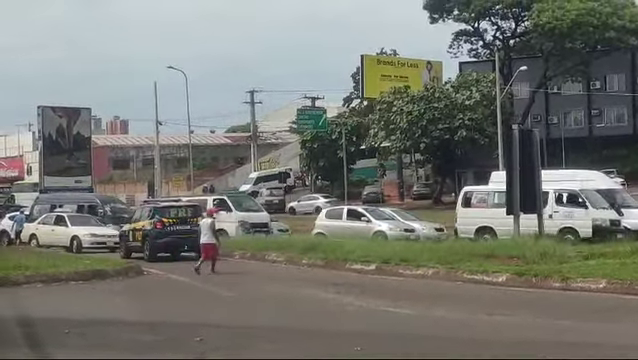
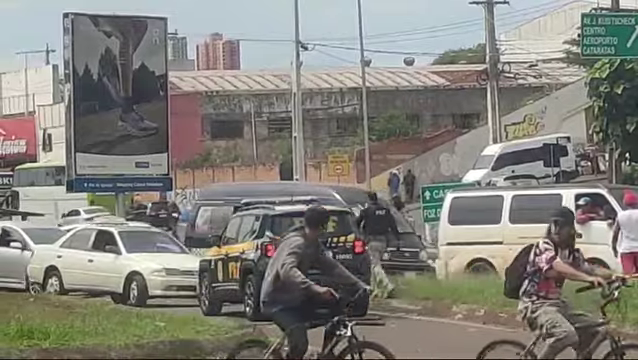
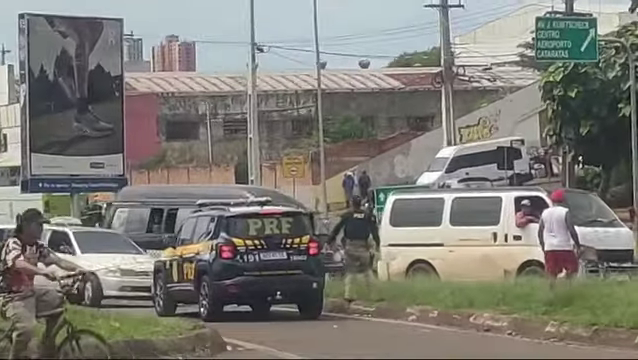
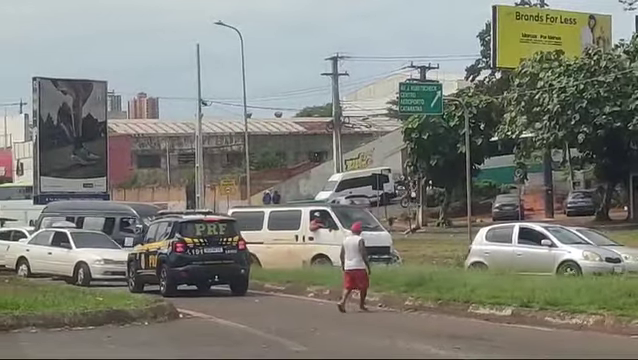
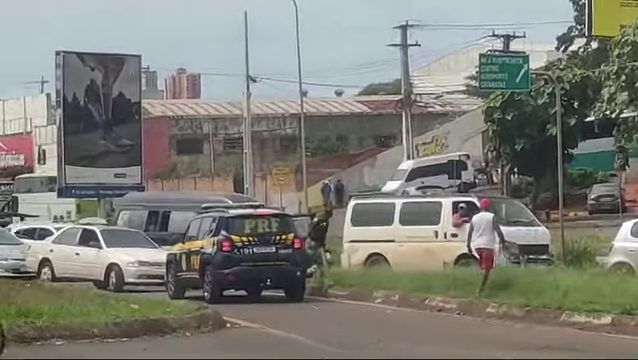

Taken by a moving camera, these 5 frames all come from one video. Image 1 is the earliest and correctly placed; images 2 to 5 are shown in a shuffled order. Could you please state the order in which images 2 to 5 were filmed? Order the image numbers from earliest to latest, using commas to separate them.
4, 5, 3, 2
